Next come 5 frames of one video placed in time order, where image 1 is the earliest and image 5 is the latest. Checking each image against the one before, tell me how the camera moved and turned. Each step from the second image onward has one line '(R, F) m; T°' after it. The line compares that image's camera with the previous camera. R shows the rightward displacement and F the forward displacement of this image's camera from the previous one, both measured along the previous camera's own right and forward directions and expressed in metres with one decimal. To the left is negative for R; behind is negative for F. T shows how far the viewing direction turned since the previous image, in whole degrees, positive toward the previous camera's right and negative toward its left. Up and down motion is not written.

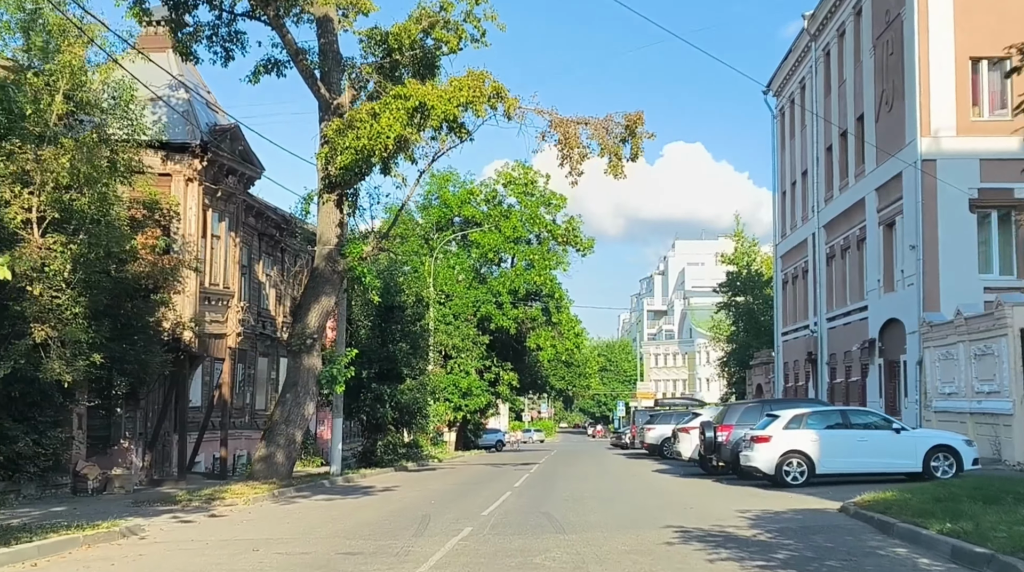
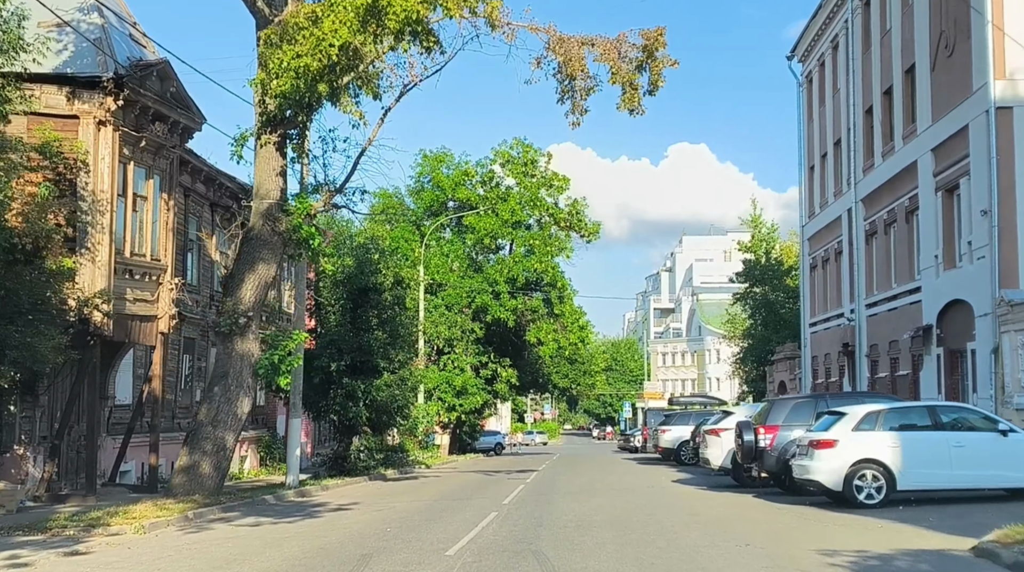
(+0.3, +4.4) m; 0°
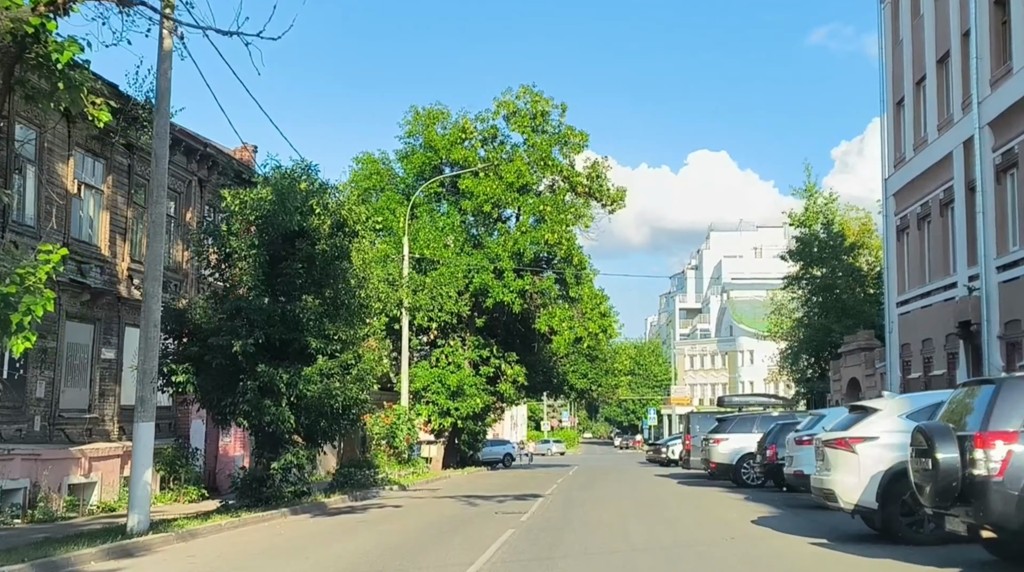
(+0.5, +8.7) m; -1°
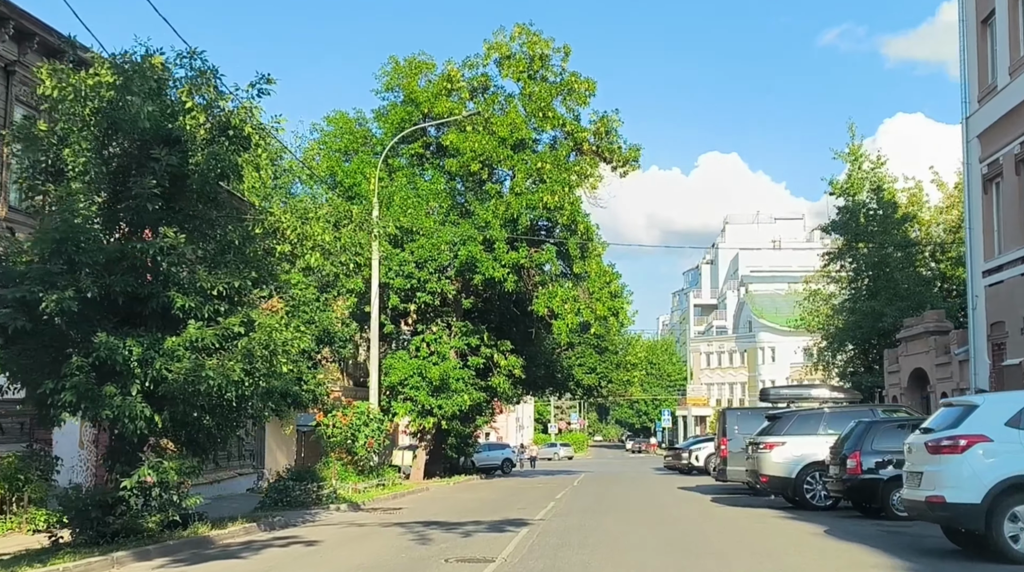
(+0.5, +6.3) m; -1°
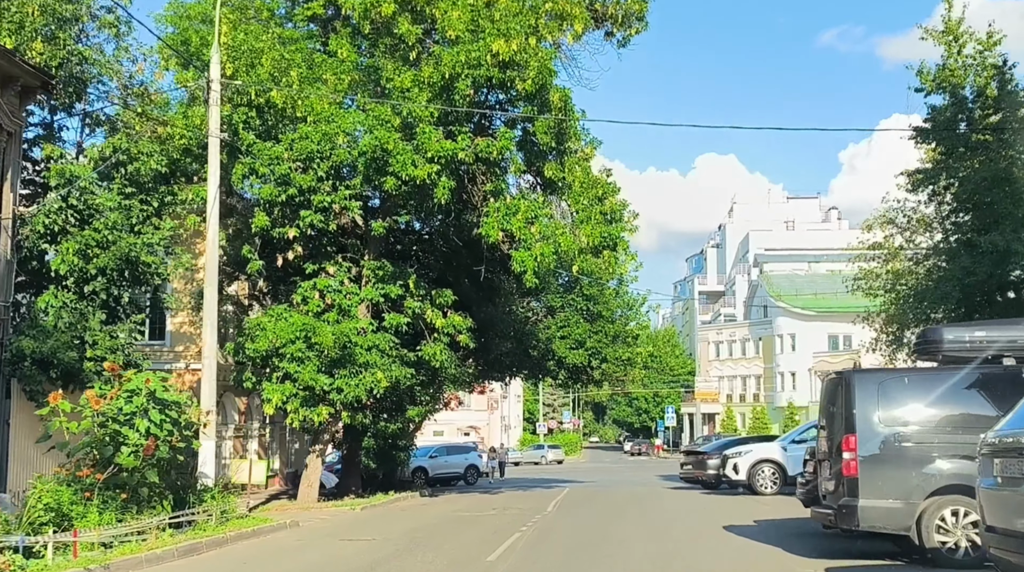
(+1.2, +12.3) m; 0°
